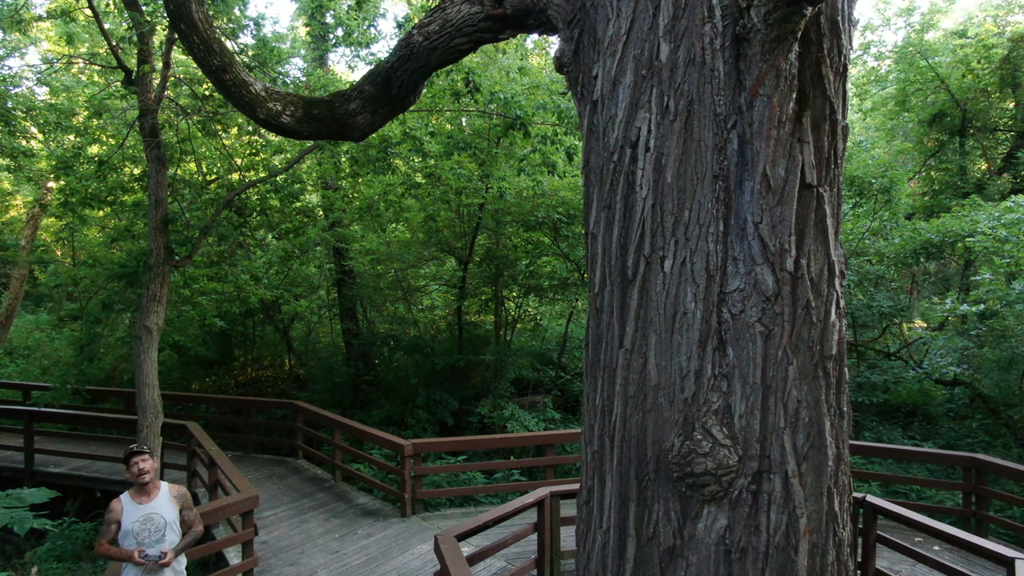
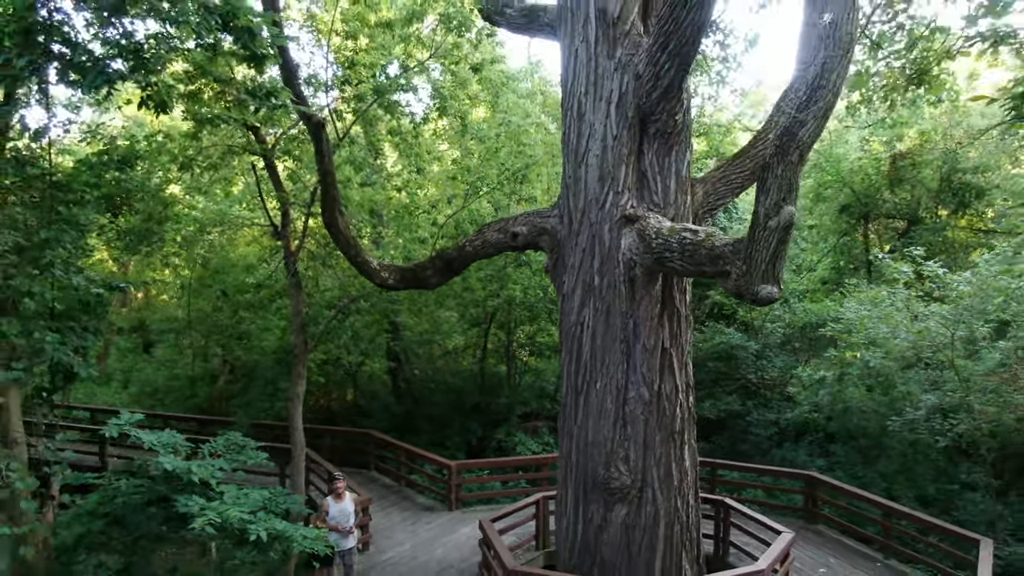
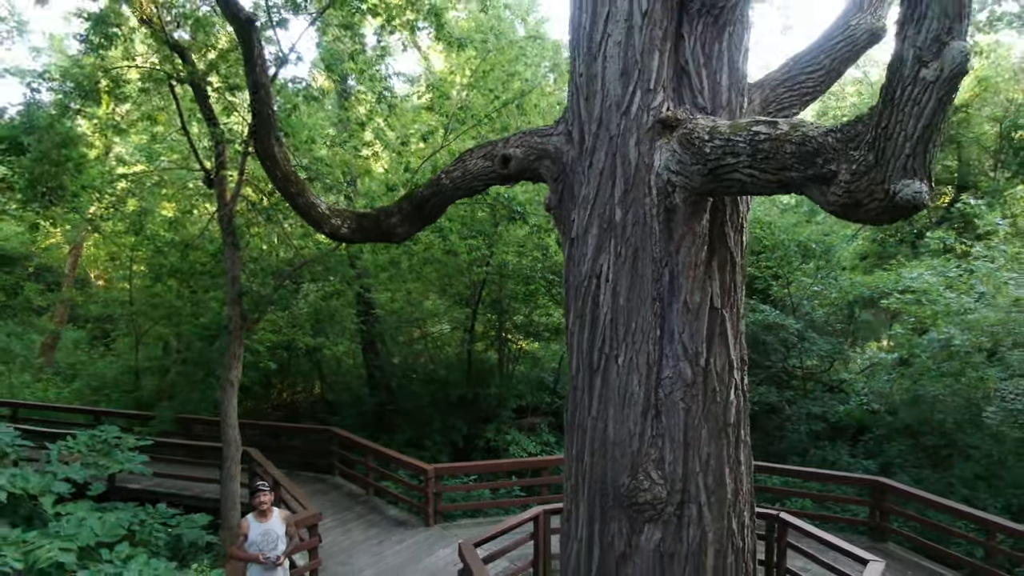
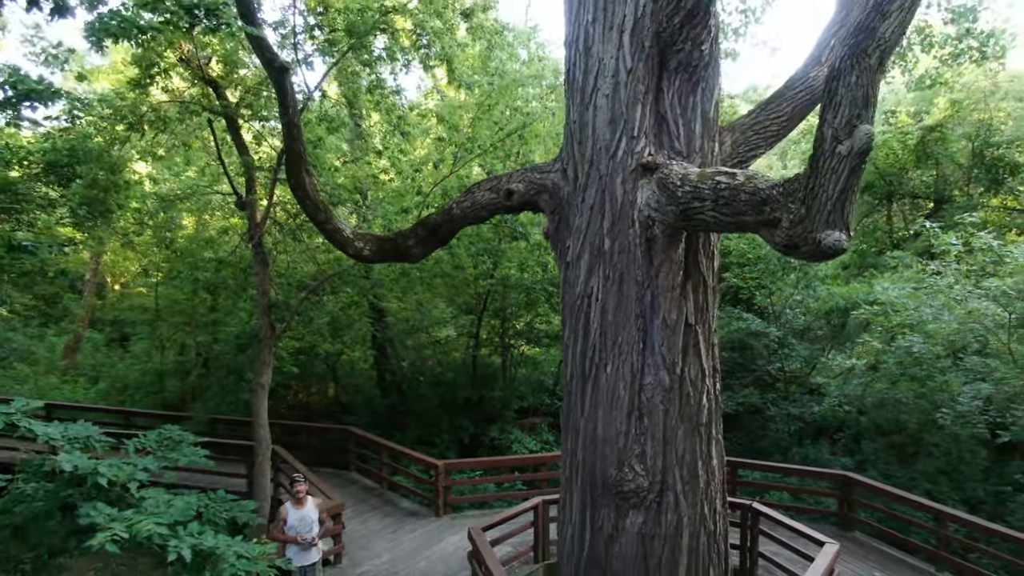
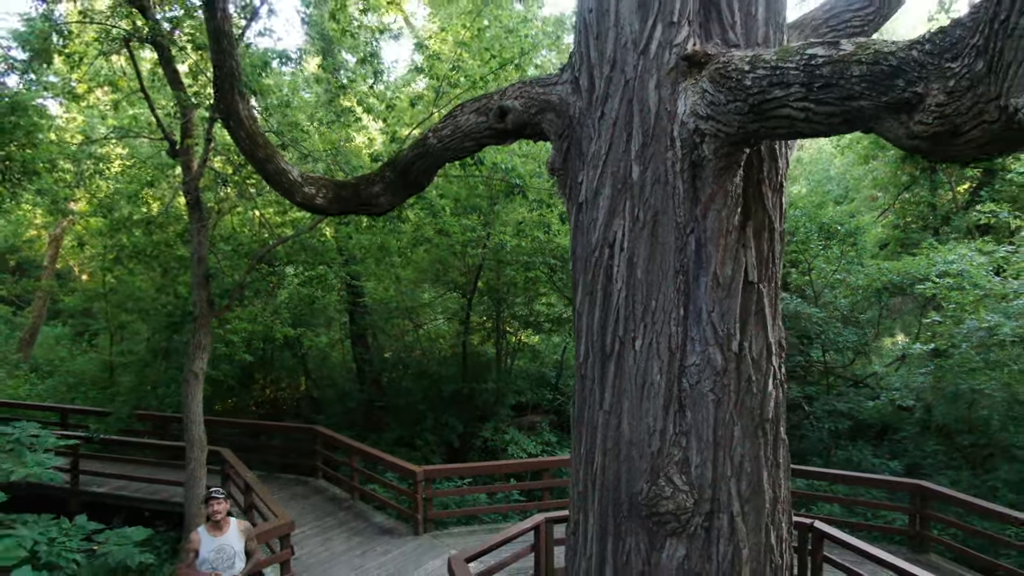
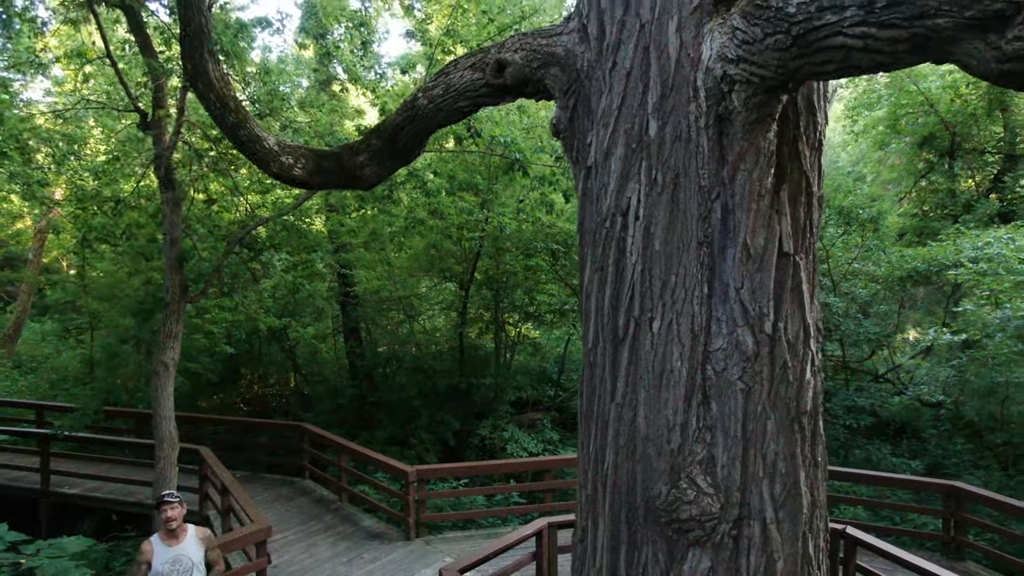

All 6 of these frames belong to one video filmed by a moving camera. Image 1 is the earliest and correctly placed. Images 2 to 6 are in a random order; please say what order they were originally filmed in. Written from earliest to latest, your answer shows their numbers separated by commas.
6, 5, 3, 4, 2
